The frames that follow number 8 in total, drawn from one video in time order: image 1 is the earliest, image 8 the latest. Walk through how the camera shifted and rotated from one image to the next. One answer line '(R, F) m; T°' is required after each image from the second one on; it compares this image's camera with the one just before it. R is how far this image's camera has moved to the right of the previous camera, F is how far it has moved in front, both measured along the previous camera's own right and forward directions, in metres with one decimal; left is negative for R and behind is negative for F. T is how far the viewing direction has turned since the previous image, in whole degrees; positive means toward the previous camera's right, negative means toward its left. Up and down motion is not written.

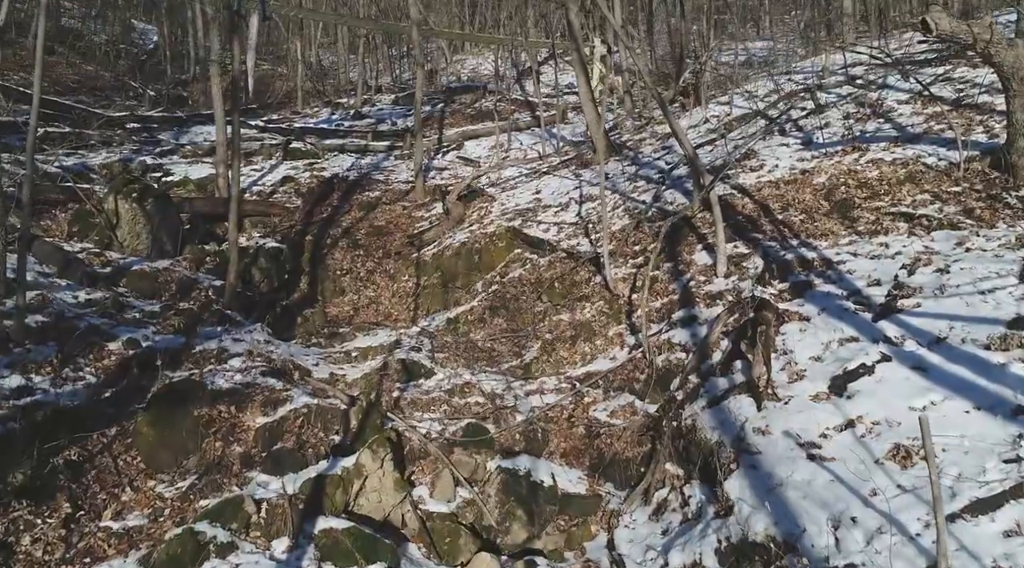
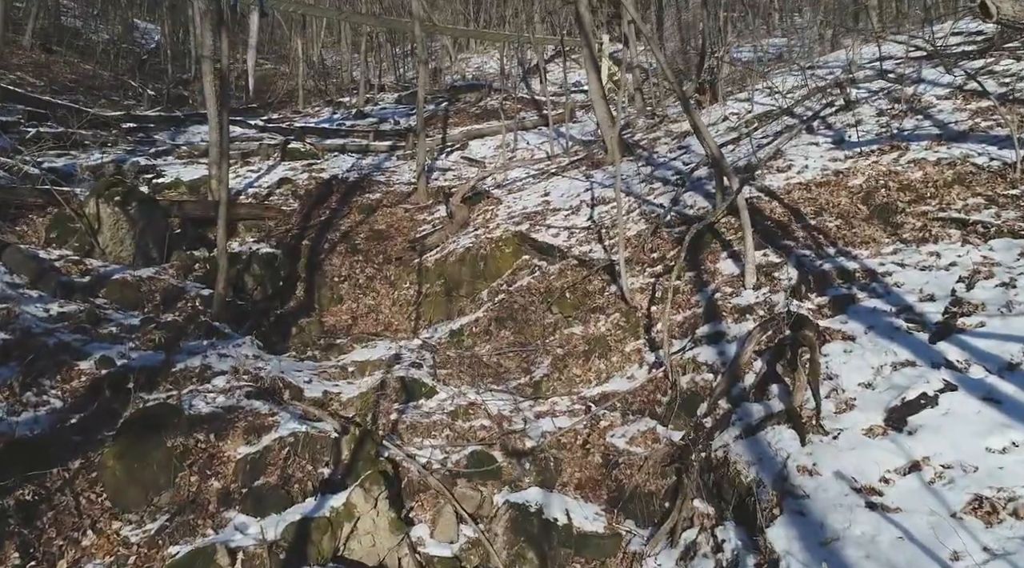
(0.0, +1.0) m; 0°
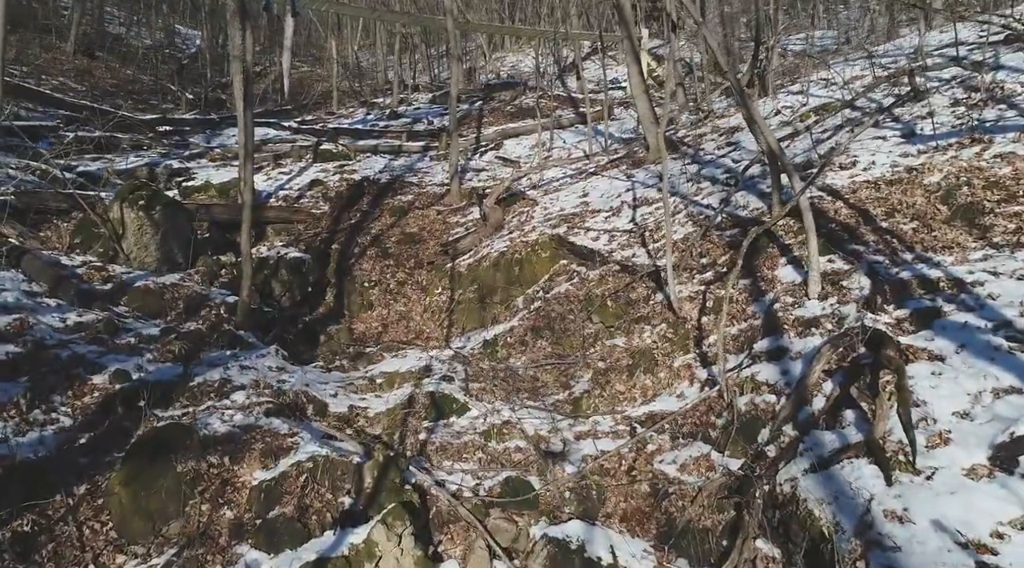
(0.0, +0.9) m; -2°
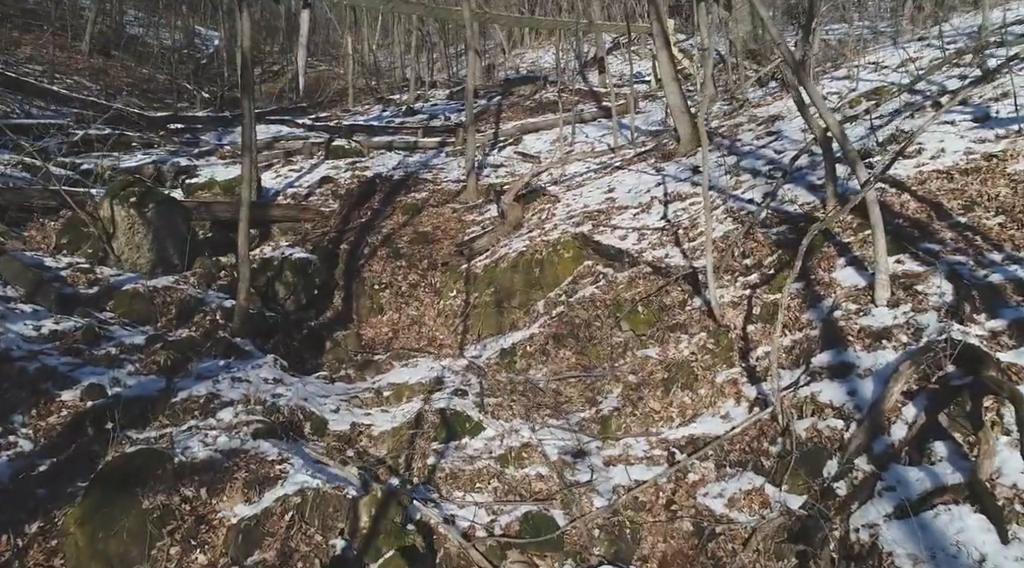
(0.0, +1.3) m; -1°
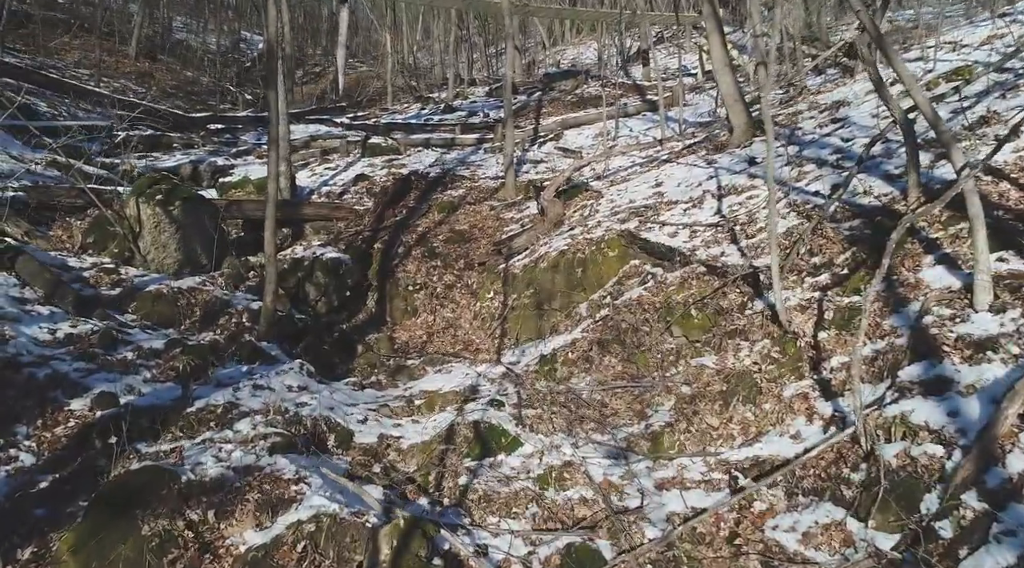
(0.0, +1.0) m; -2°
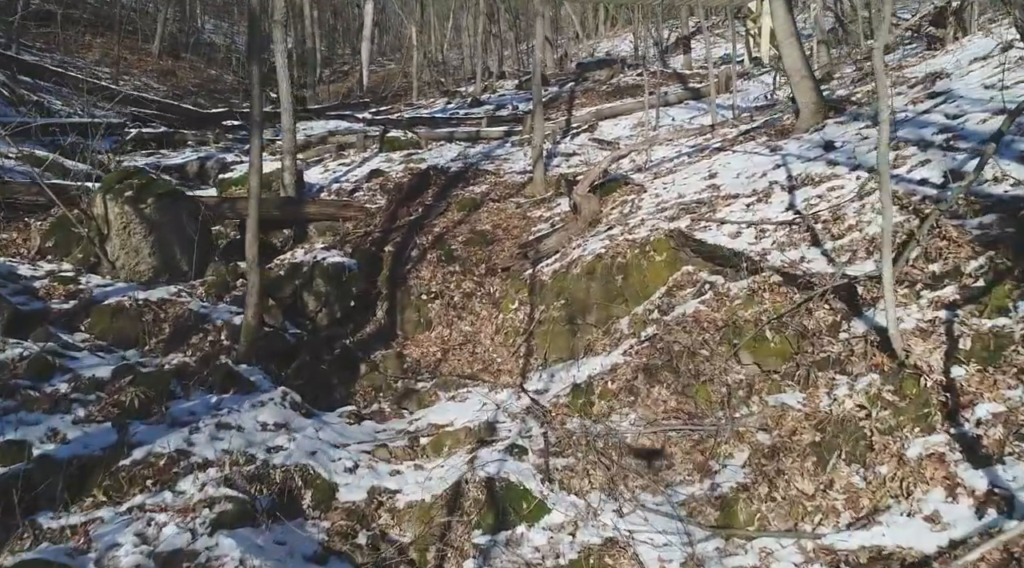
(+0.1, +2.3) m; -2°
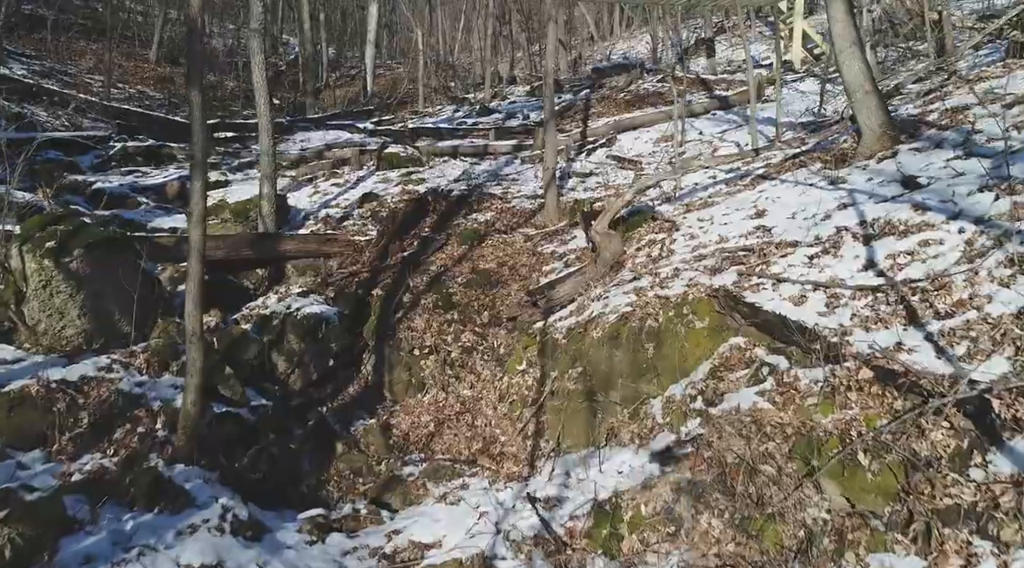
(+0.1, +2.3) m; -1°
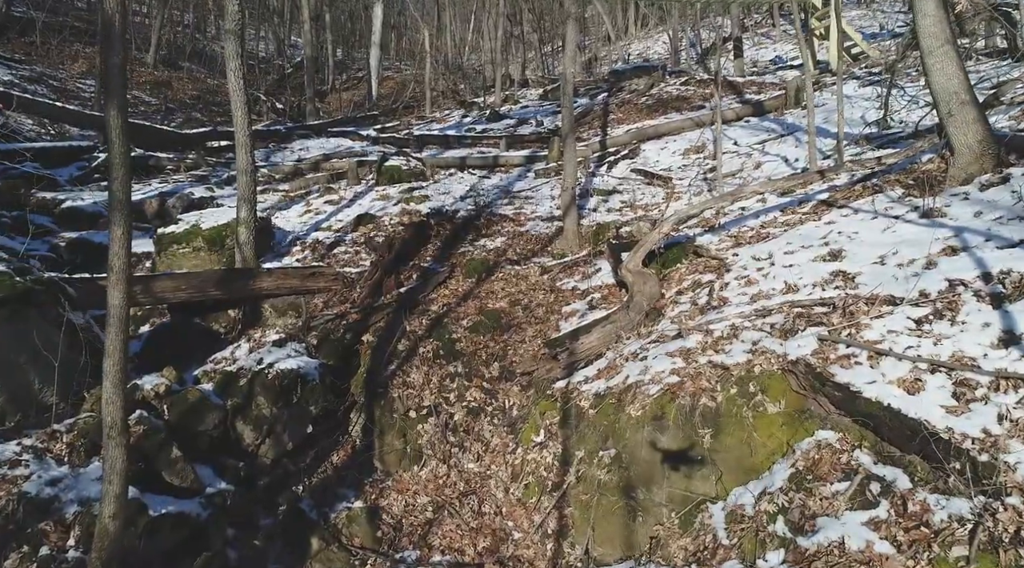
(0.0, +2.1) m; -1°
